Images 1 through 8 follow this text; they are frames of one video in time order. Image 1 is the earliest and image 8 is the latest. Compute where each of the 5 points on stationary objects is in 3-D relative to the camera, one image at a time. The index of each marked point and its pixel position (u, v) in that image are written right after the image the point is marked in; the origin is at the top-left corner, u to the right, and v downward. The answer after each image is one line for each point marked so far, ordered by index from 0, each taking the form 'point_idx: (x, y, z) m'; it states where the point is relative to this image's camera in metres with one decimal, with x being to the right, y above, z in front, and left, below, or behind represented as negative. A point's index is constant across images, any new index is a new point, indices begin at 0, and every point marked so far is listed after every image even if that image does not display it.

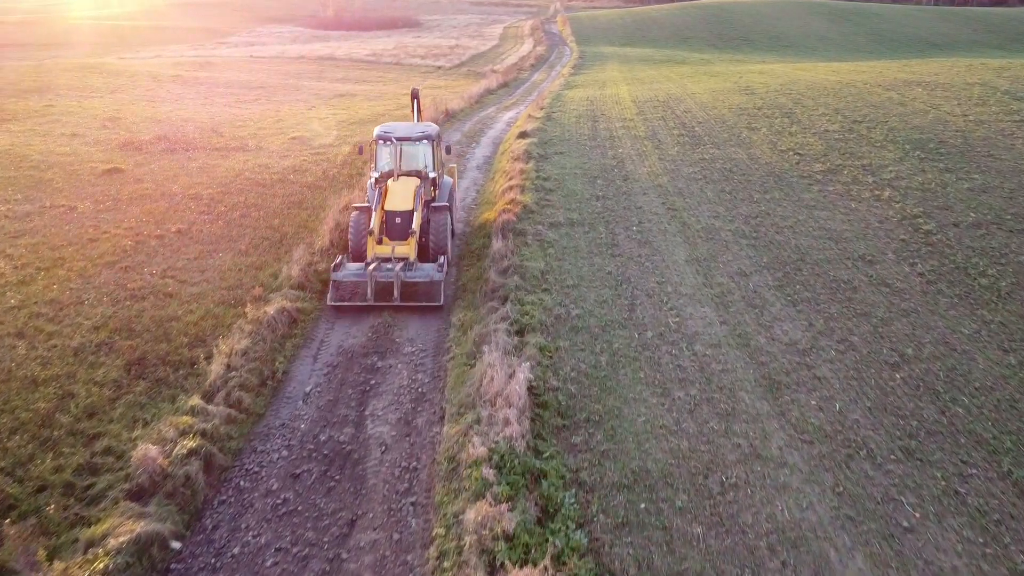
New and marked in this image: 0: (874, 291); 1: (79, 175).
0: (+5.1, 0.0, +10.7) m
1: (-9.8, +2.6, +17.0) m
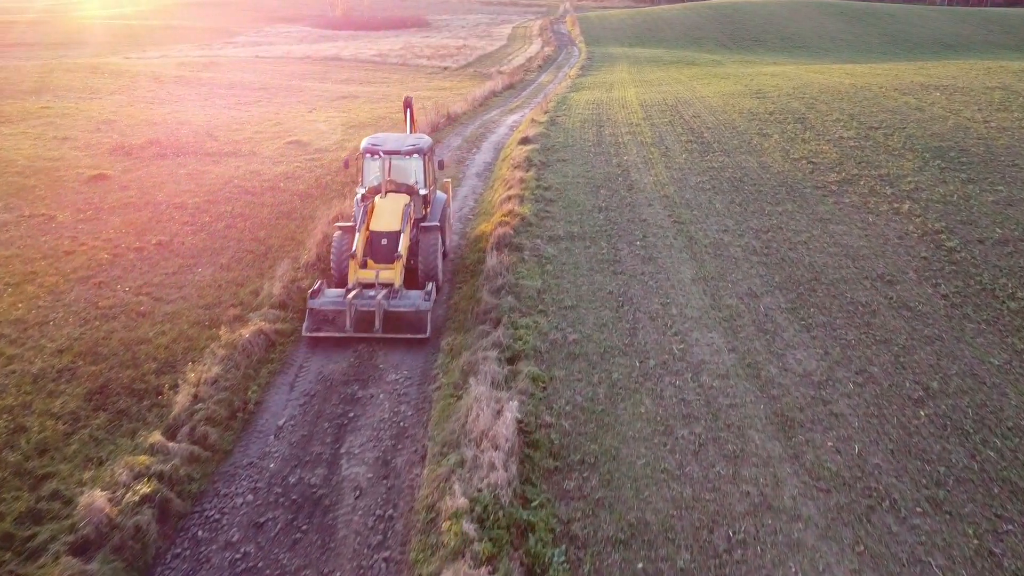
0: (+5.1, -0.4, +9.9) m
1: (-9.8, +2.3, +16.4) m
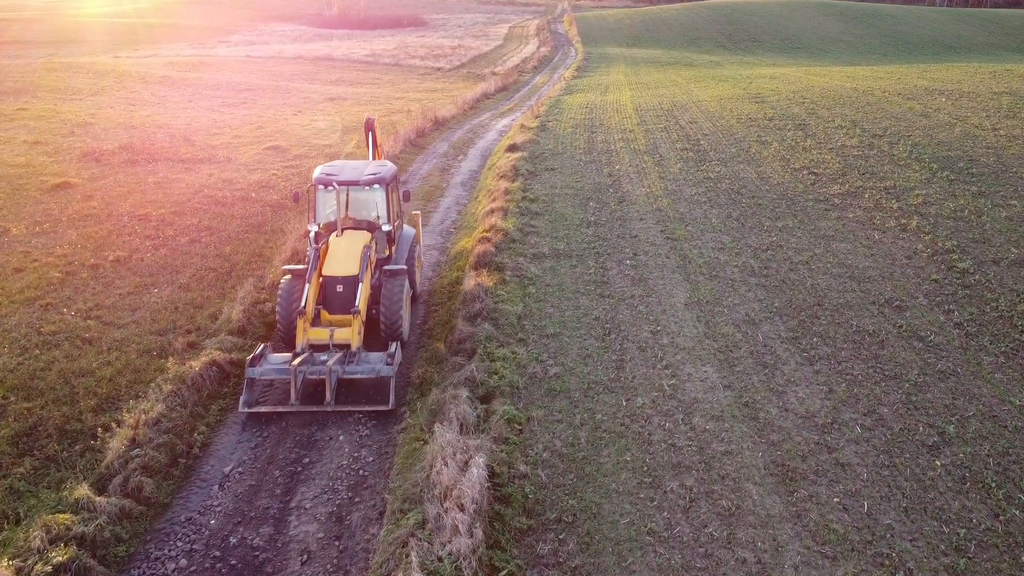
0: (+4.8, -0.7, +9.1) m
1: (-10.1, +2.0, +15.6) m
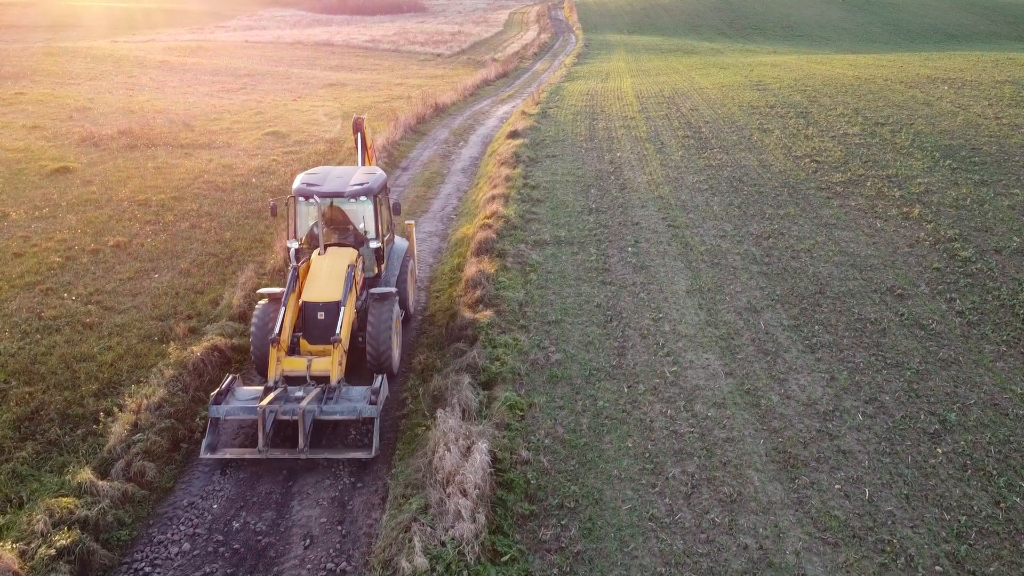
0: (+4.8, -0.6, +9.1) m
1: (-10.0, +2.3, +15.5) m
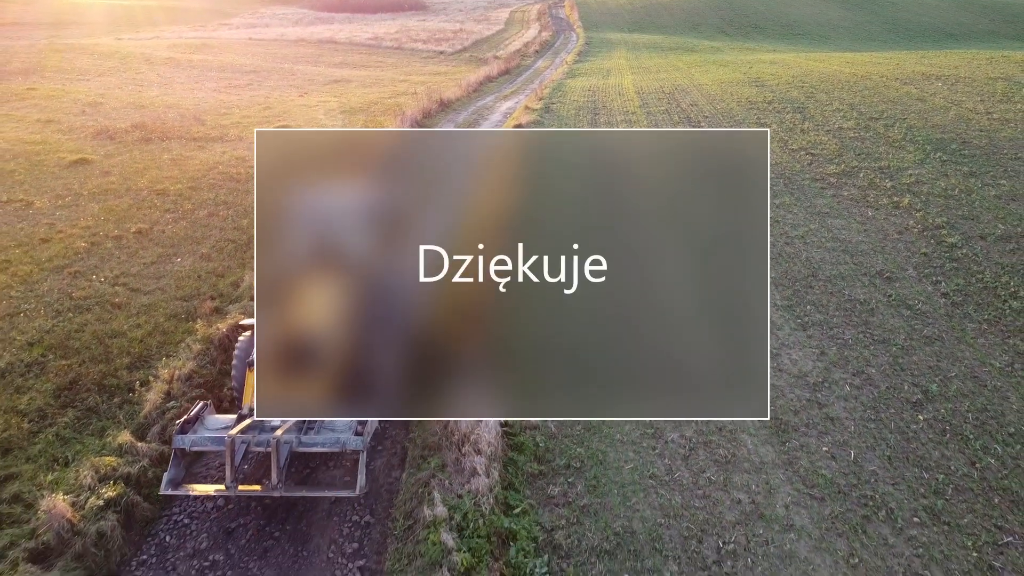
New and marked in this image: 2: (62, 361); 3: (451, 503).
0: (+4.9, -0.3, +9.6) m
1: (-9.9, +2.6, +16.0) m
2: (-5.2, -0.8, +8.8) m
3: (-0.5, -1.8, +6.5) m
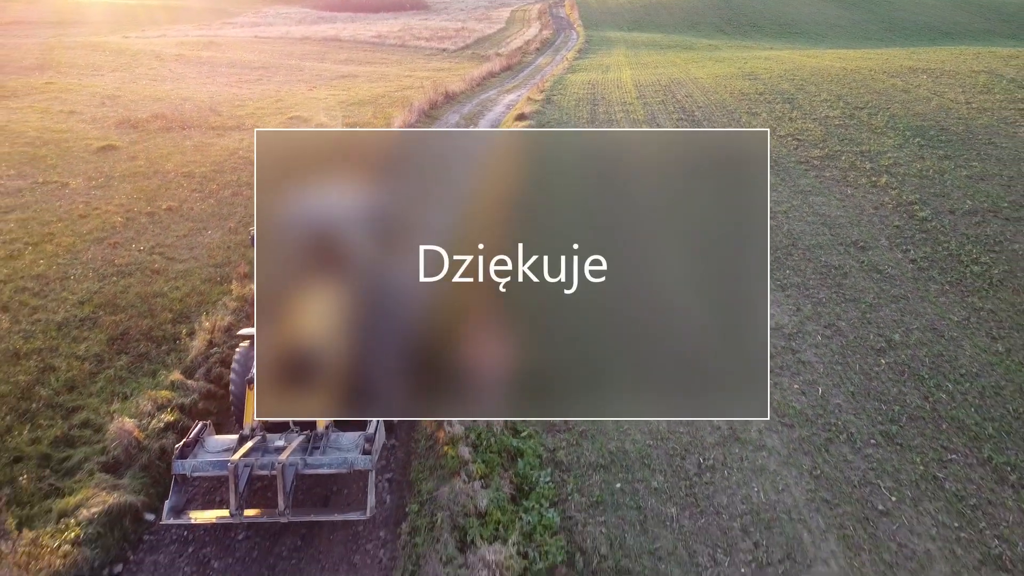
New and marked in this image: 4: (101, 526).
0: (+5.0, +0.2, +10.6) m
1: (-9.9, +3.1, +17.0) m
2: (-5.2, -0.4, +9.7) m
3: (-0.5, -1.4, +7.4) m
4: (-3.4, -1.9, +6.2) m
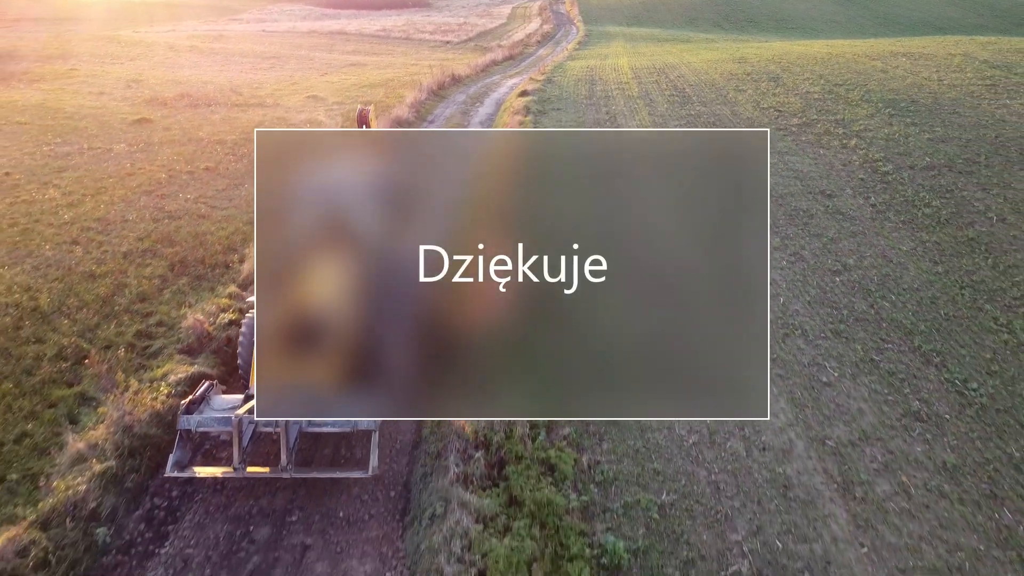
0: (+5.1, +1.1, +12.0) m
1: (-9.8, +4.0, +18.4) m
2: (-5.1, +0.6, +11.1) m
3: (-0.4, -0.4, +8.8) m
4: (-3.3, -1.0, +7.6) m
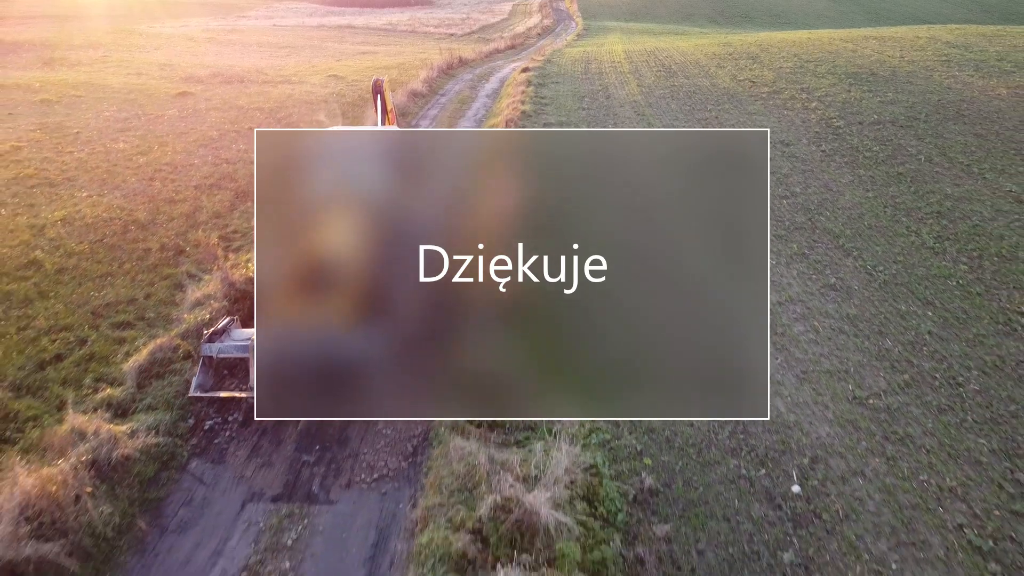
0: (+5.2, +2.4, +14.2) m
1: (-9.7, +5.3, +20.6) m
2: (-5.0, +1.9, +13.3) m
3: (-0.3, +0.9, +11.0) m
4: (-3.2, +0.3, +9.8) m
